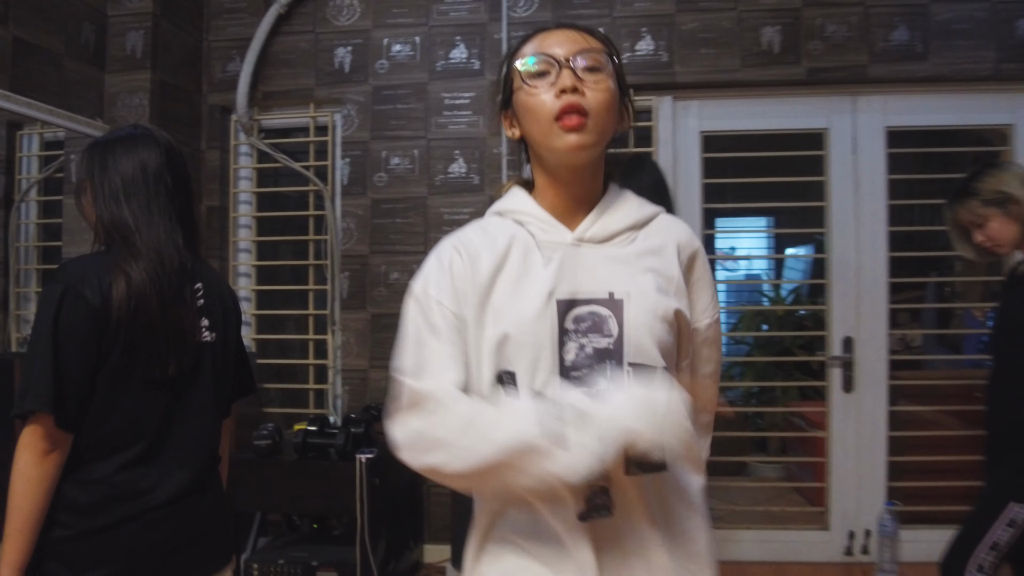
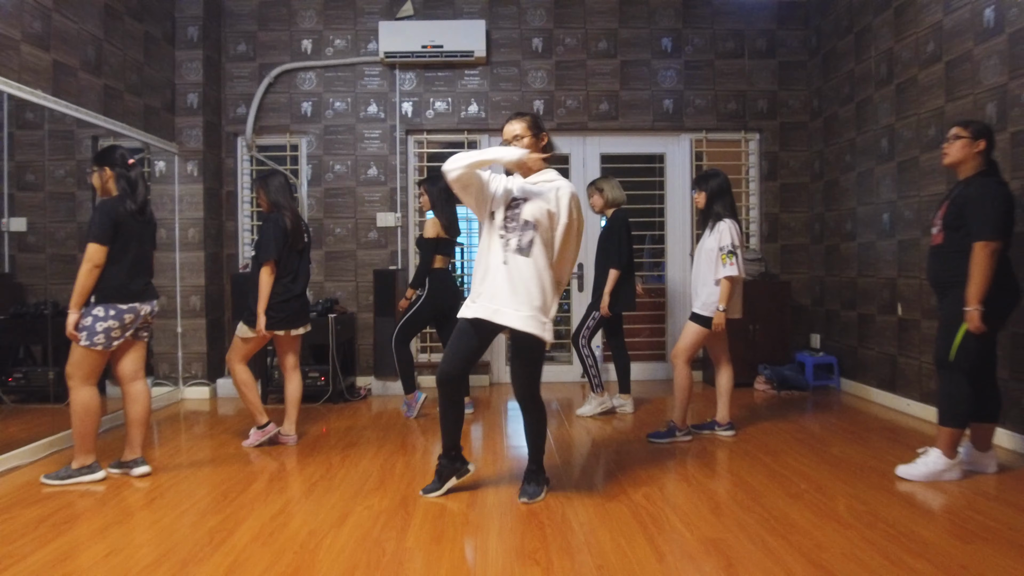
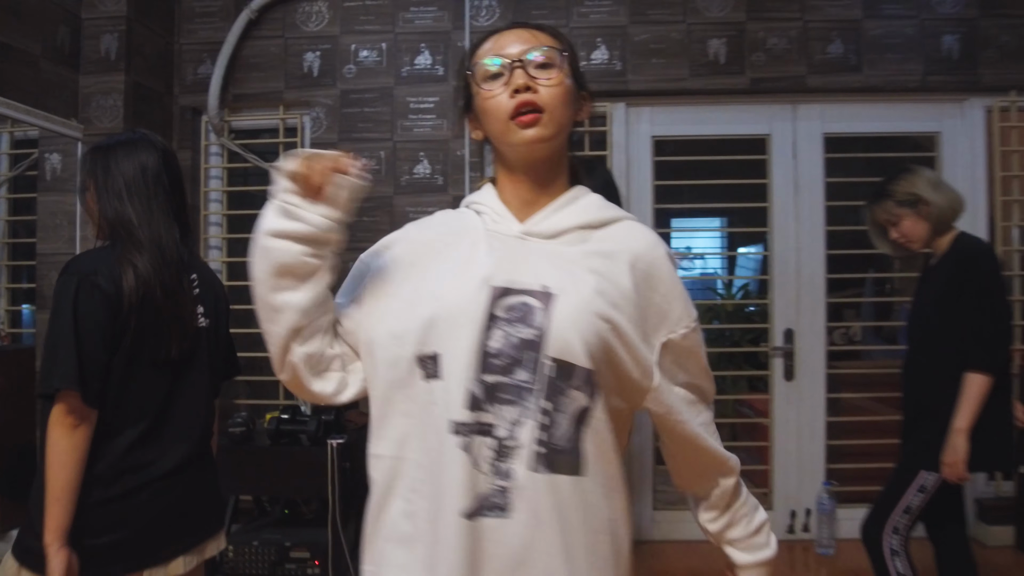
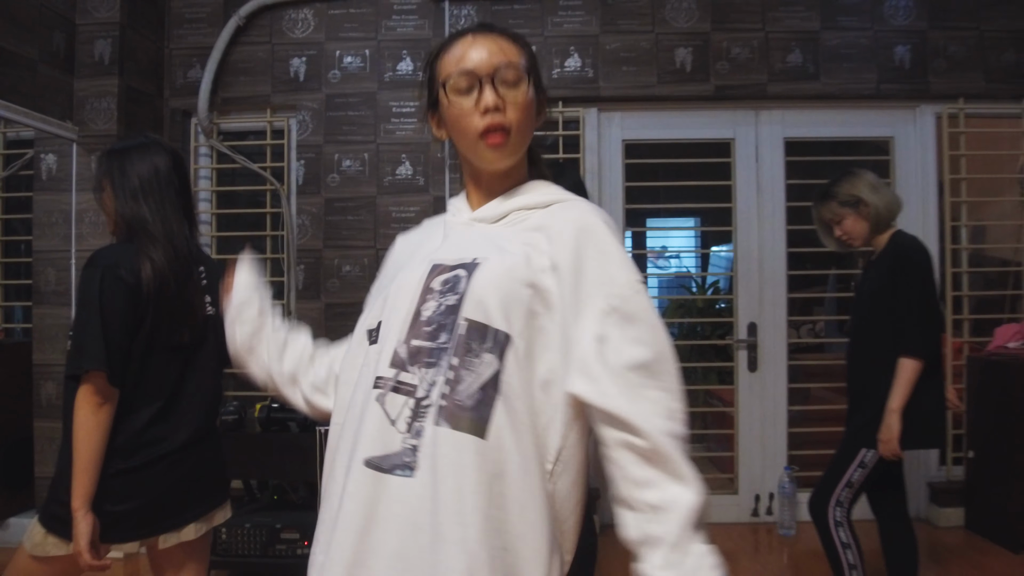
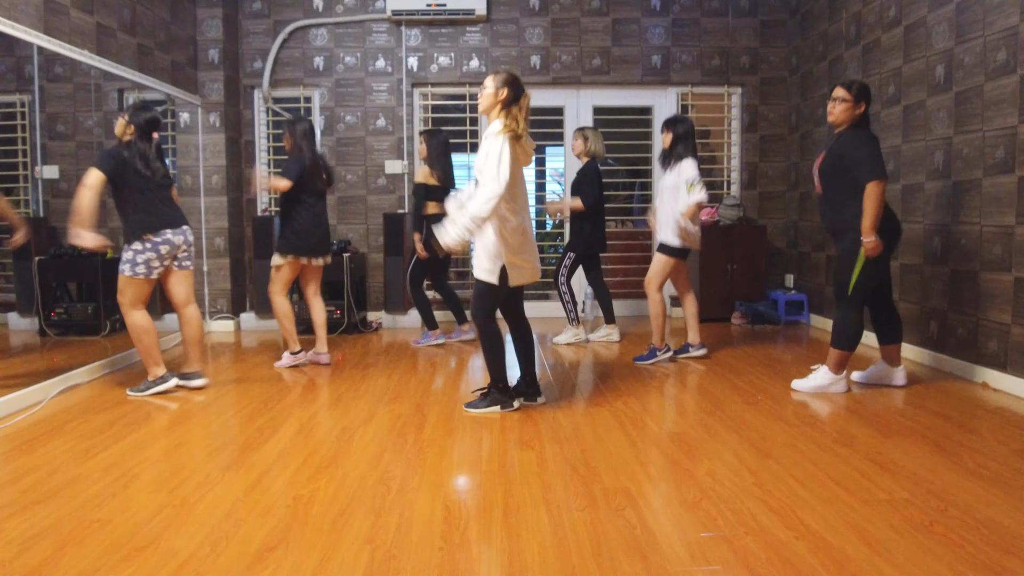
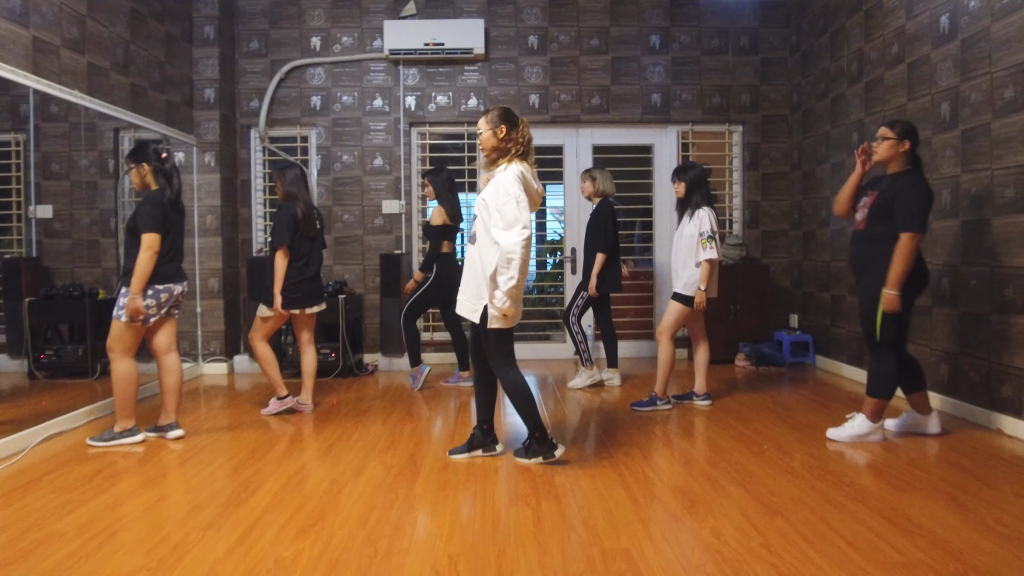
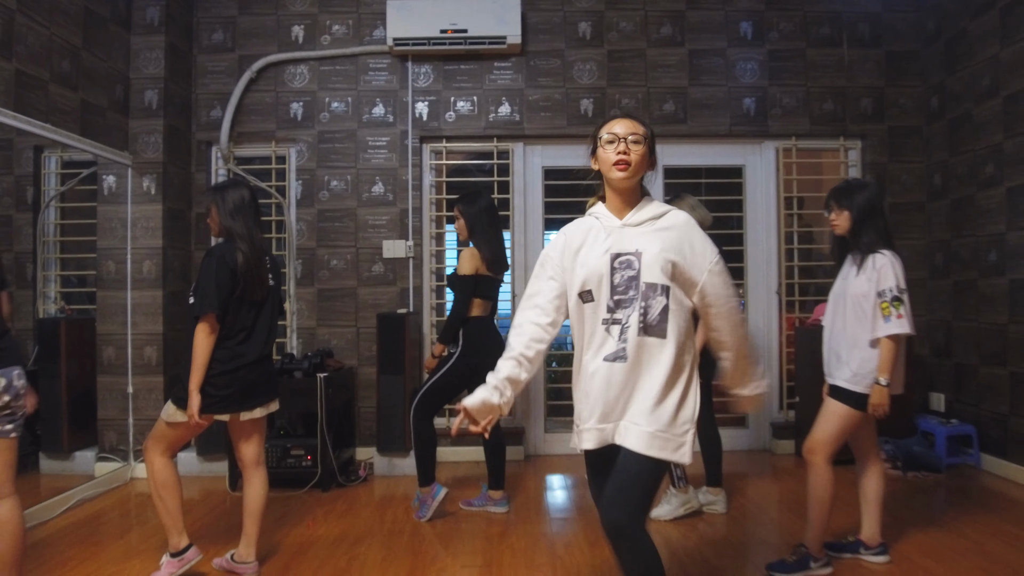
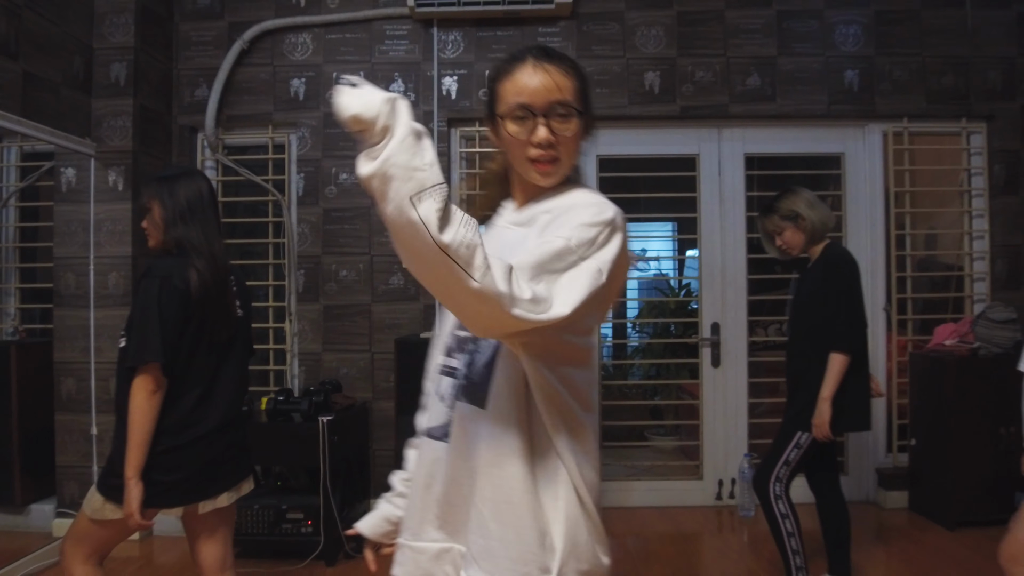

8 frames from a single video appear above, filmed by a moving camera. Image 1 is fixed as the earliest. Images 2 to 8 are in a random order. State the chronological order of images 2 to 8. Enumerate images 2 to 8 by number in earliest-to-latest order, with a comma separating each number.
3, 4, 8, 7, 2, 6, 5
